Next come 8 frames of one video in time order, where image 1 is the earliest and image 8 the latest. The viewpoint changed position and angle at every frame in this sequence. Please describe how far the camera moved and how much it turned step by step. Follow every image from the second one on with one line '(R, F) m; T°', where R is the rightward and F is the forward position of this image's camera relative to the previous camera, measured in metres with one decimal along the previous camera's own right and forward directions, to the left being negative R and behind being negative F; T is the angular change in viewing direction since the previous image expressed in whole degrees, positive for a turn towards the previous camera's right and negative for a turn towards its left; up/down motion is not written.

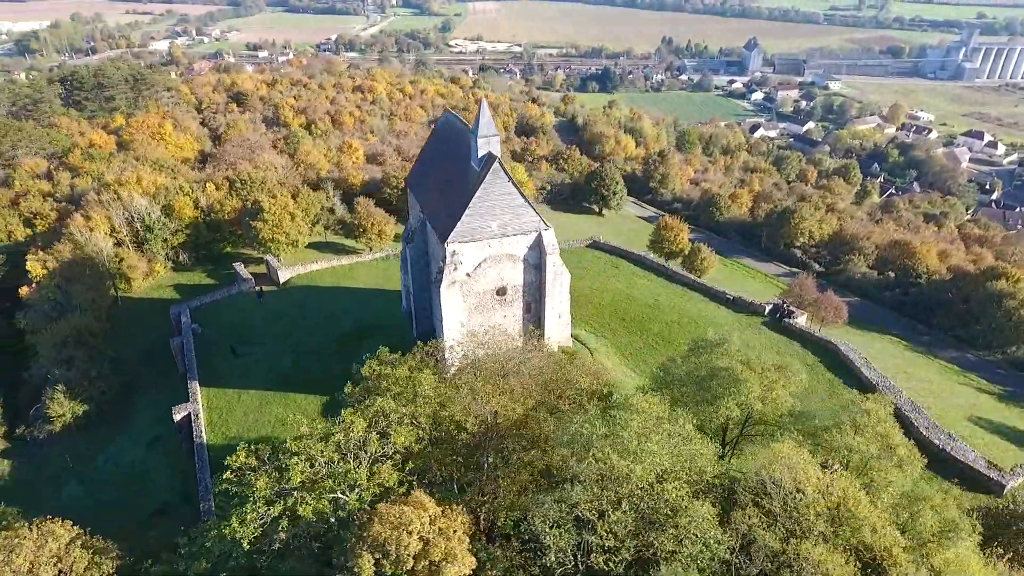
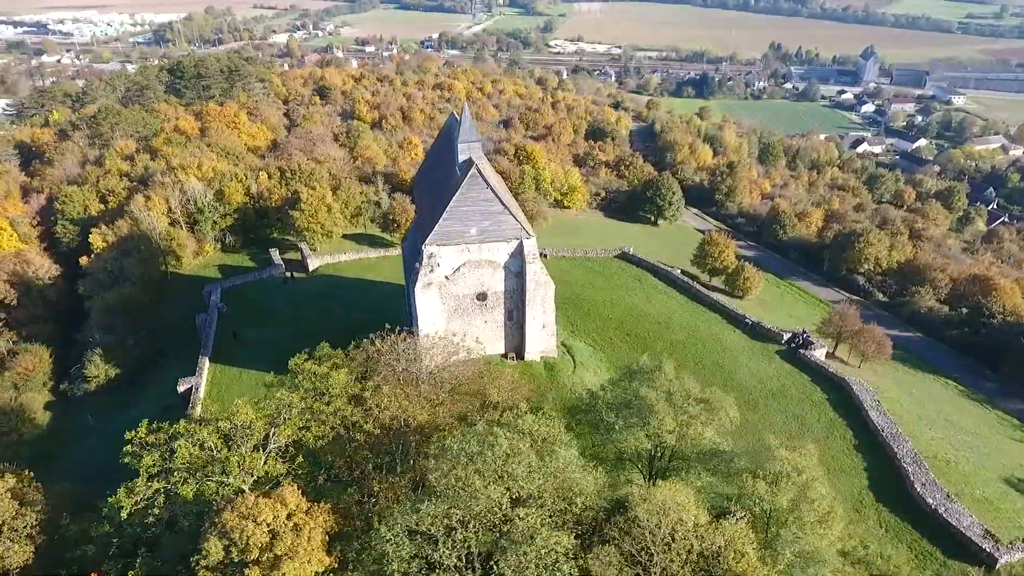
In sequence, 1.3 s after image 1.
(+4.2, +0.3) m; -8°
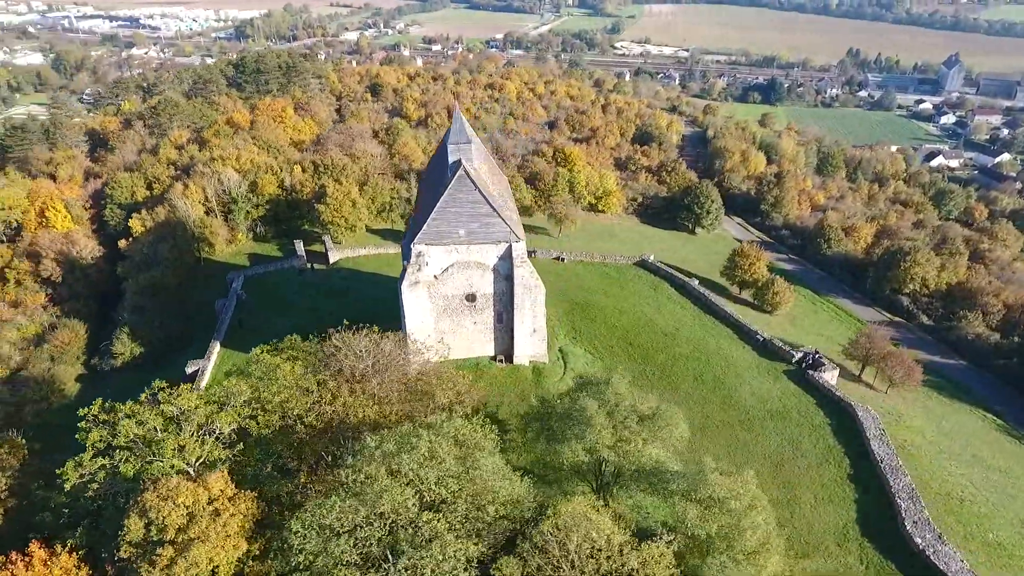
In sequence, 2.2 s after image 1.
(+2.7, +0.2) m; -5°
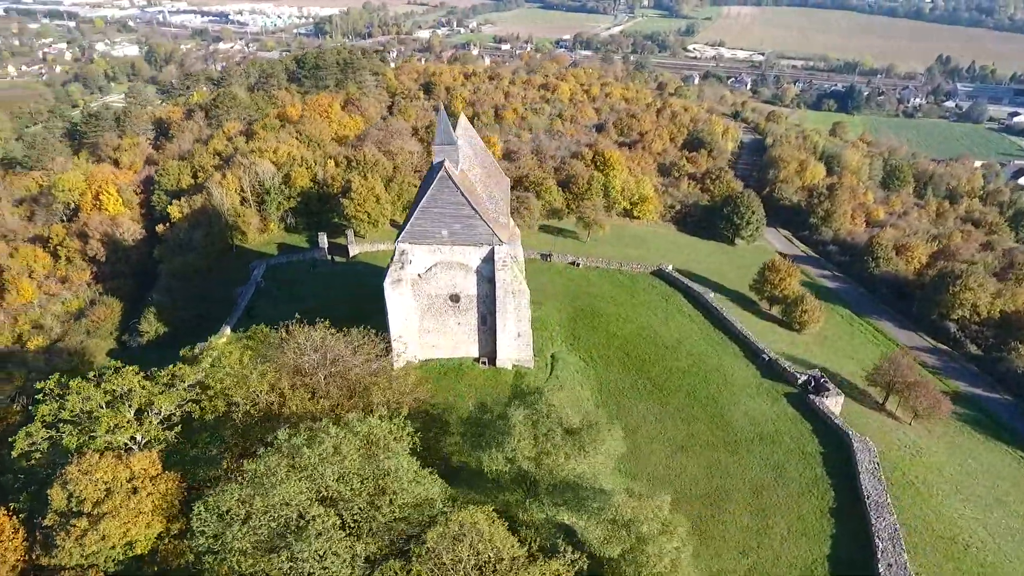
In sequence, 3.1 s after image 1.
(+3.1, +0.2) m; -6°
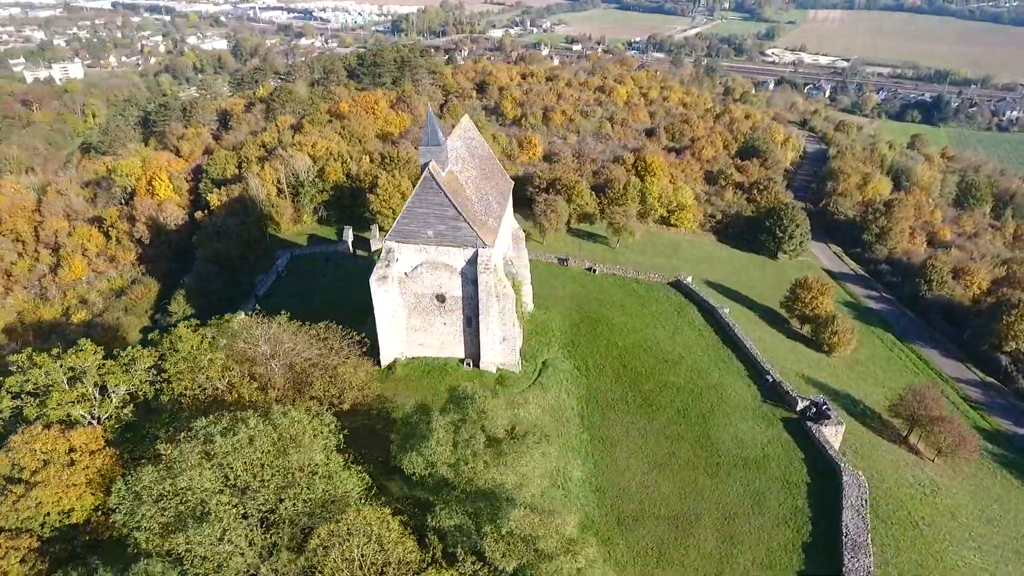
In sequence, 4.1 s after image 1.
(+3.1, +0.2) m; -6°
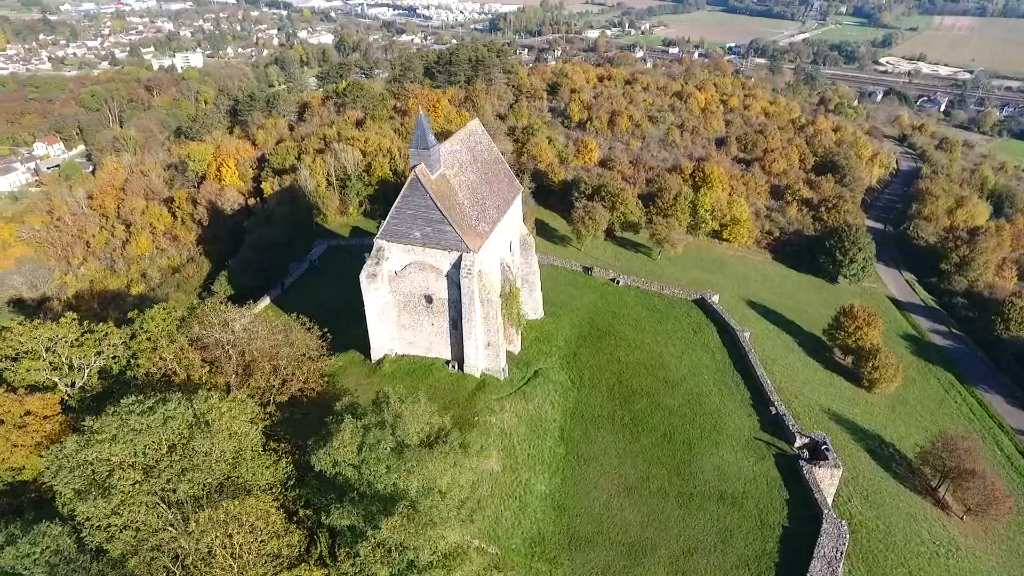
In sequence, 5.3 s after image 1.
(+3.8, +0.4) m; -8°
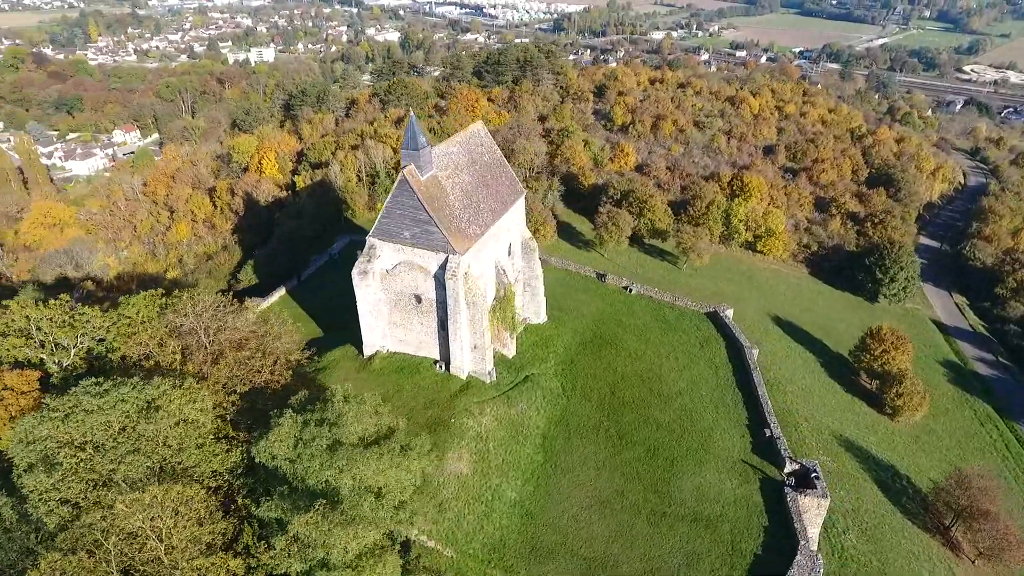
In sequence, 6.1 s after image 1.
(+2.7, +0.2) m; -5°
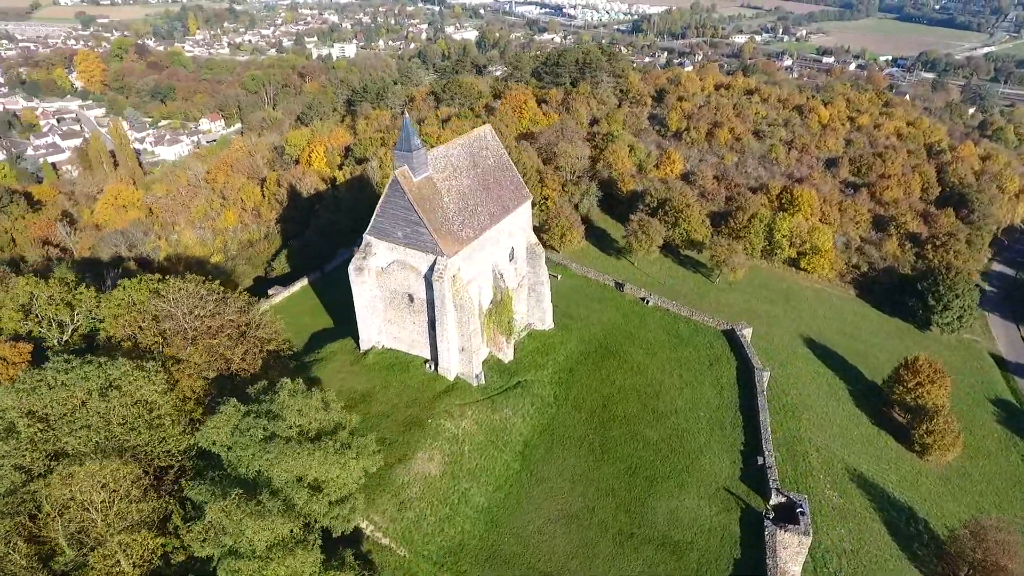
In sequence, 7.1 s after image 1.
(+3.0, +0.3) m; -6°
